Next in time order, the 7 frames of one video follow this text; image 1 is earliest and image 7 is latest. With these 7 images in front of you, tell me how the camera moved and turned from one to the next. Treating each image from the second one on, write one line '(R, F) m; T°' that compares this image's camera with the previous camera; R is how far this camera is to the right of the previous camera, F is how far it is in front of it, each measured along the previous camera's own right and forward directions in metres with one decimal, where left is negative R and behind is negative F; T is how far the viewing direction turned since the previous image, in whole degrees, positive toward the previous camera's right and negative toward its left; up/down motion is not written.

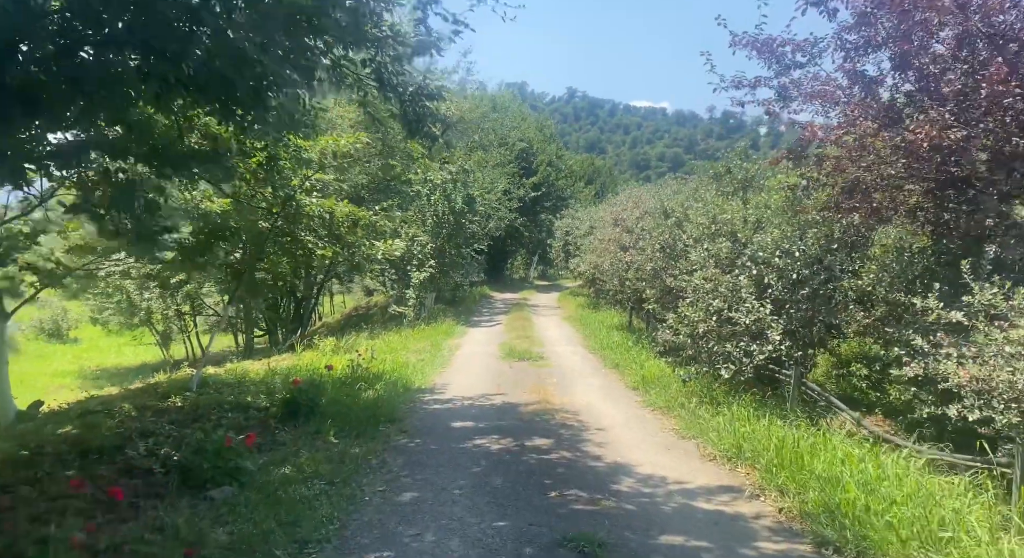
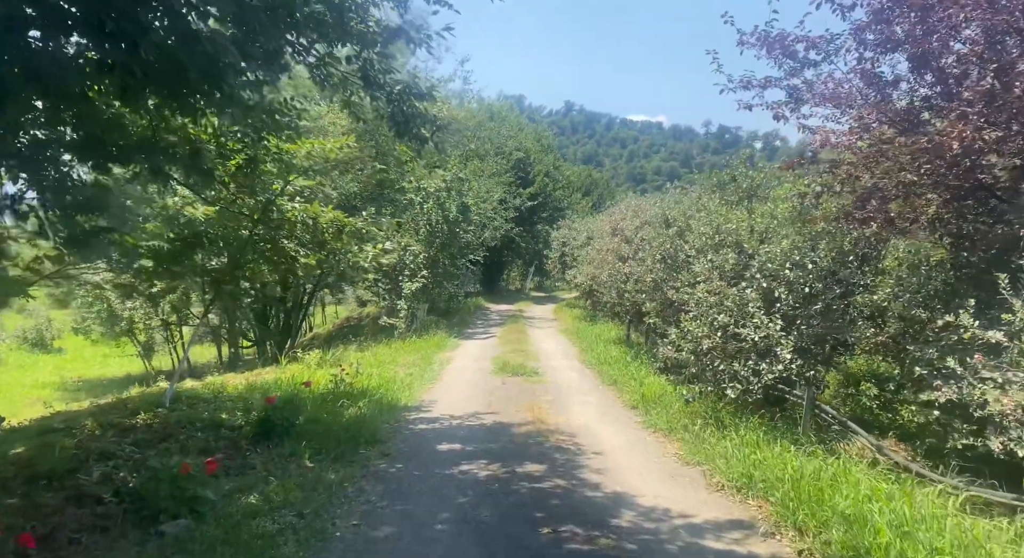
(+0.1, +0.5) m; 0°
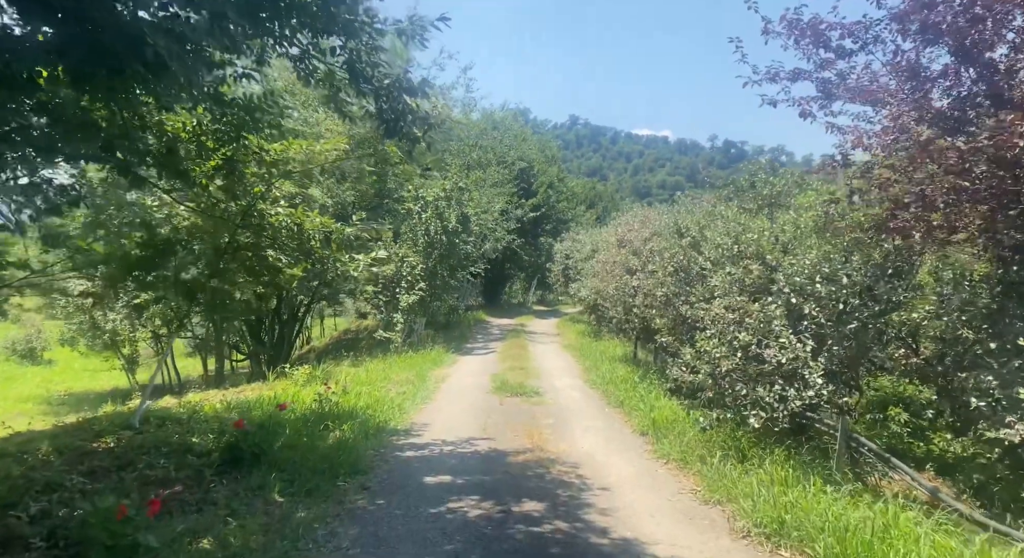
(+0.1, +0.7) m; 0°
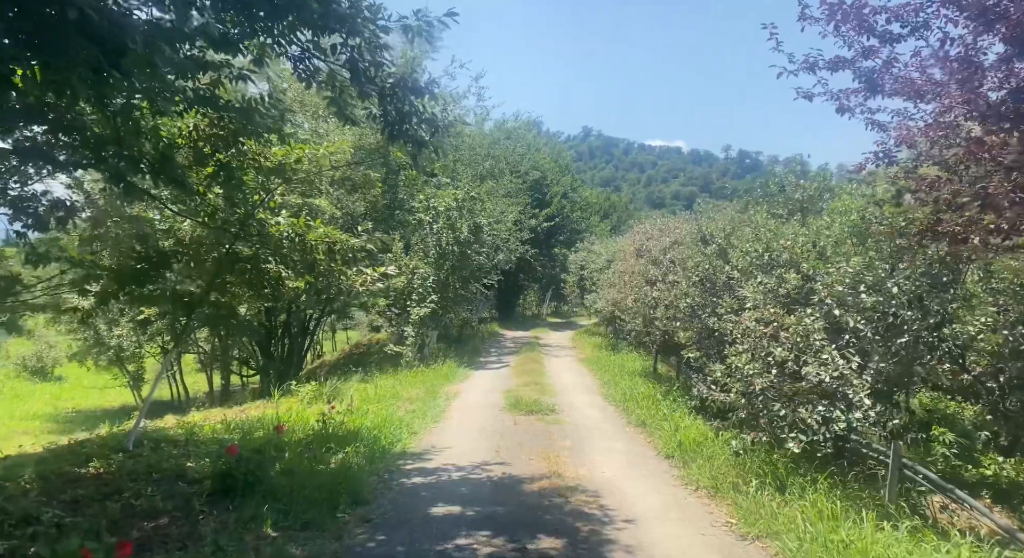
(0.0, +0.5) m; -1°
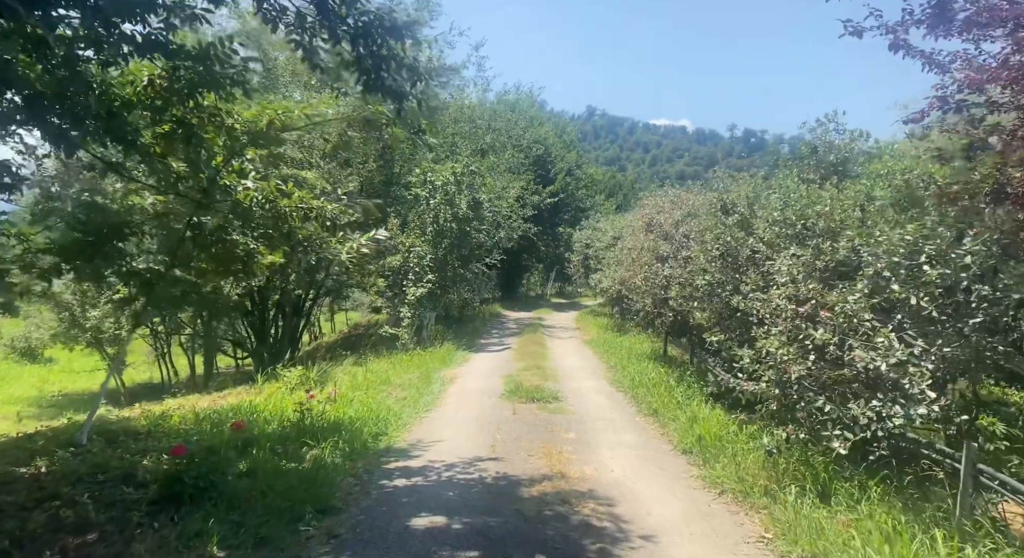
(+0.1, +0.9) m; 0°
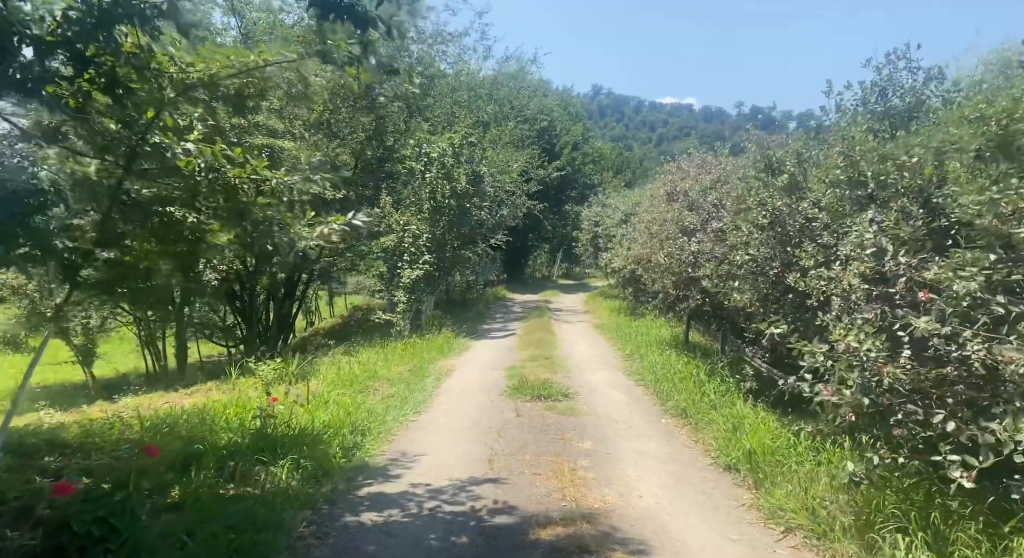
(+0.1, +1.3) m; -1°
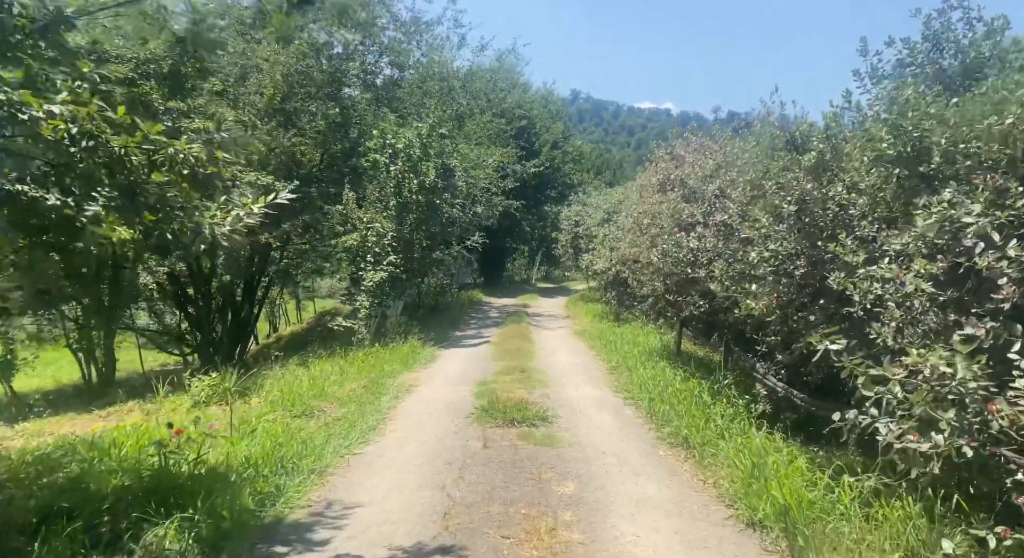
(+0.1, +1.3) m; +2°
